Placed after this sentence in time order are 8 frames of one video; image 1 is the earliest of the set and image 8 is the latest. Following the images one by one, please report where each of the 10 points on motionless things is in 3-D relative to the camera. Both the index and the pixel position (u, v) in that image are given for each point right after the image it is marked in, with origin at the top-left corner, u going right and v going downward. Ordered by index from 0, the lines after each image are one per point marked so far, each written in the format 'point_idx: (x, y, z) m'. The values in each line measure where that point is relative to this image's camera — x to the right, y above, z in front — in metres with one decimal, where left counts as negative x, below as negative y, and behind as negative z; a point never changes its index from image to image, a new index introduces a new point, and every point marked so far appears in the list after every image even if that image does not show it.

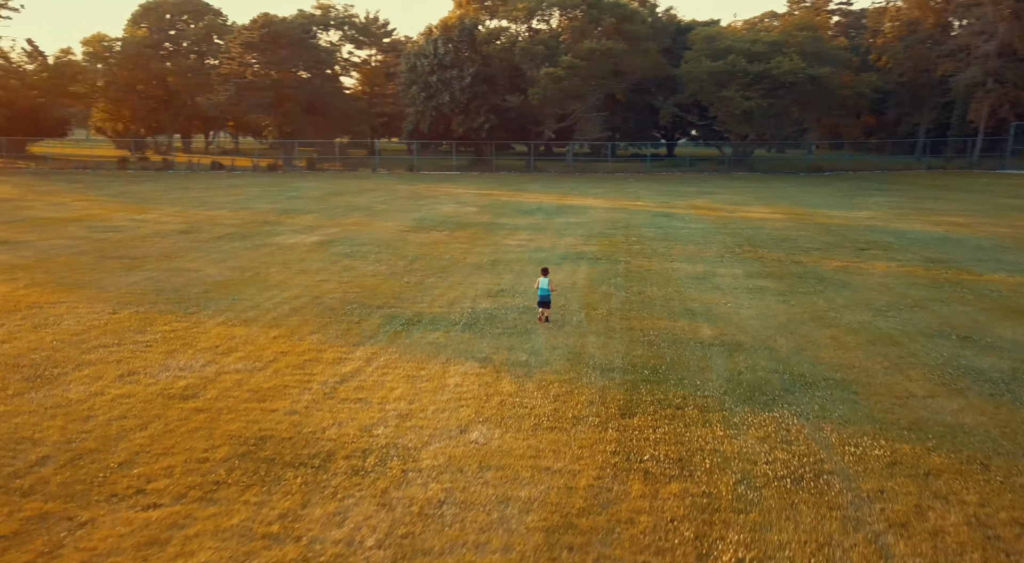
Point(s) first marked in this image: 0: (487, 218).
0: (-0.8, +1.7, +19.5) m
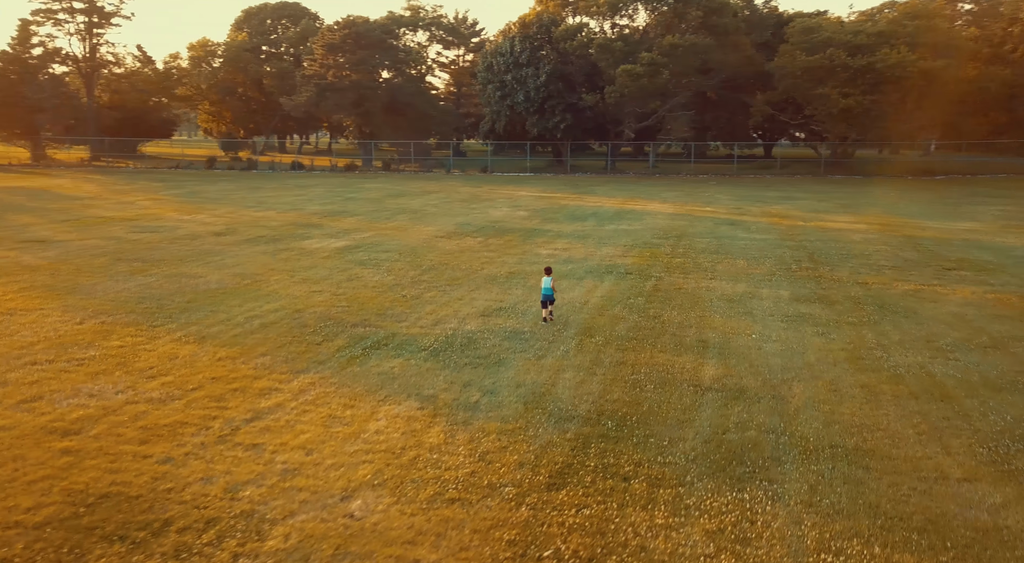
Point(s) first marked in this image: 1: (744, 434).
0: (+0.5, +1.4, +18.5) m
1: (+1.7, -1.1, +5.2) m
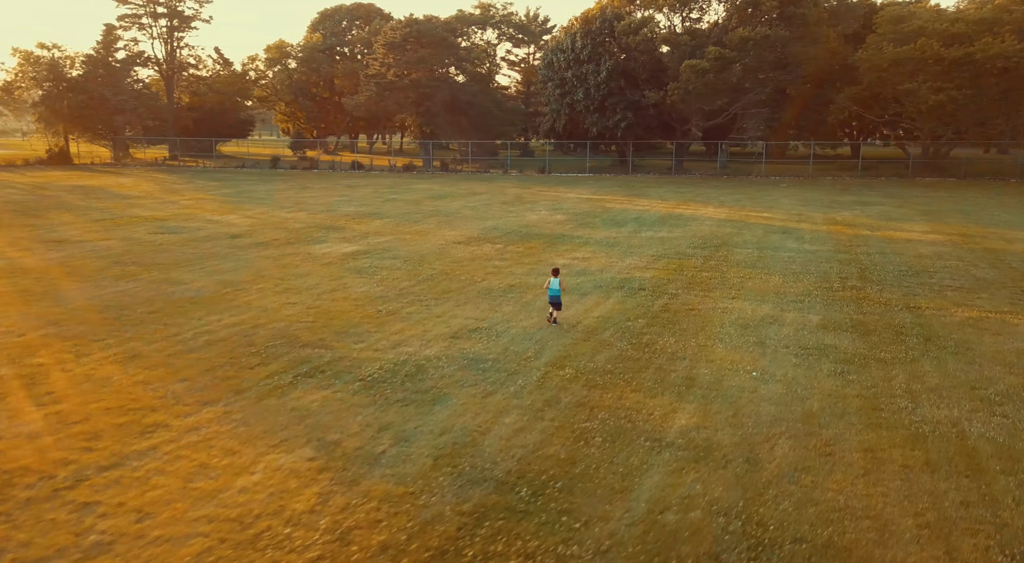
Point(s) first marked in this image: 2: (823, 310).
0: (+1.2, +1.2, +17.5) m
1: (+1.0, -1.3, +4.1) m
2: (+4.0, -0.4, +9.3) m
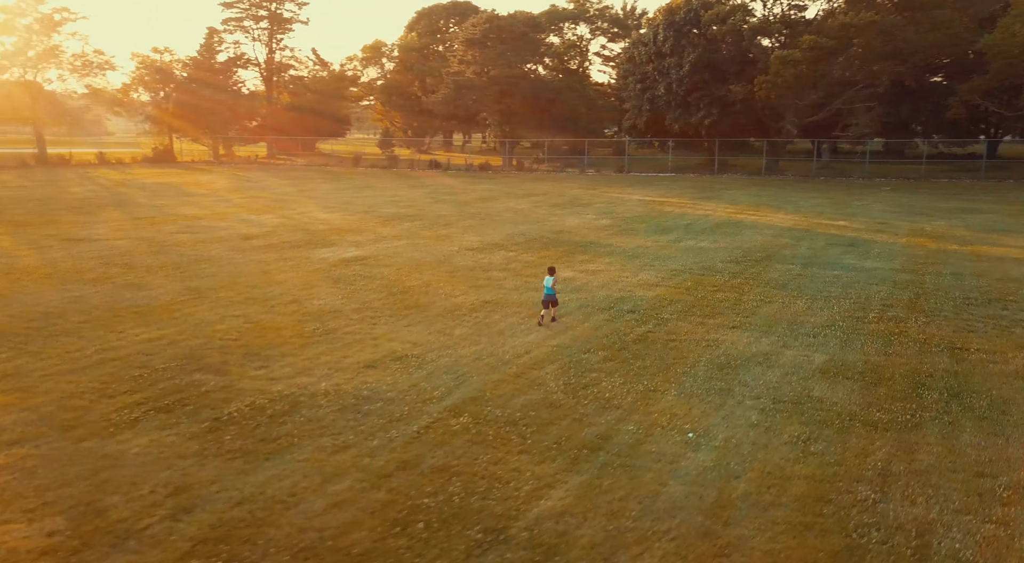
0: (+1.9, +1.0, +16.2) m
1: (-0.3, -1.6, +3.0) m
2: (+3.4, -0.7, +7.7) m
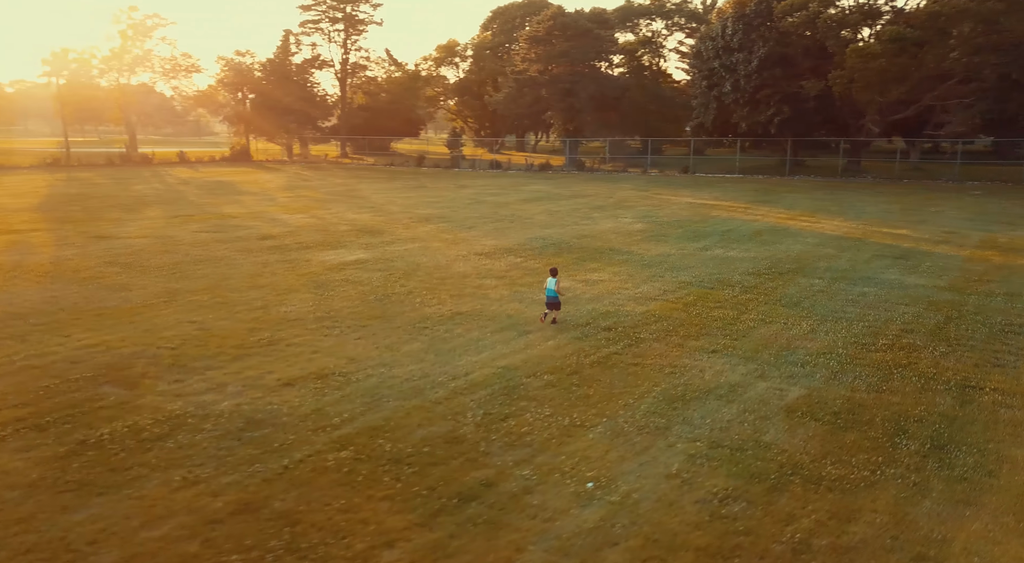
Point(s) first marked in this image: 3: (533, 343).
0: (+2.3, +0.8, +15.3) m
1: (-1.4, -1.7, +2.5) m
2: (+2.8, -0.9, +6.7) m
3: (+0.2, -0.7, +7.9) m
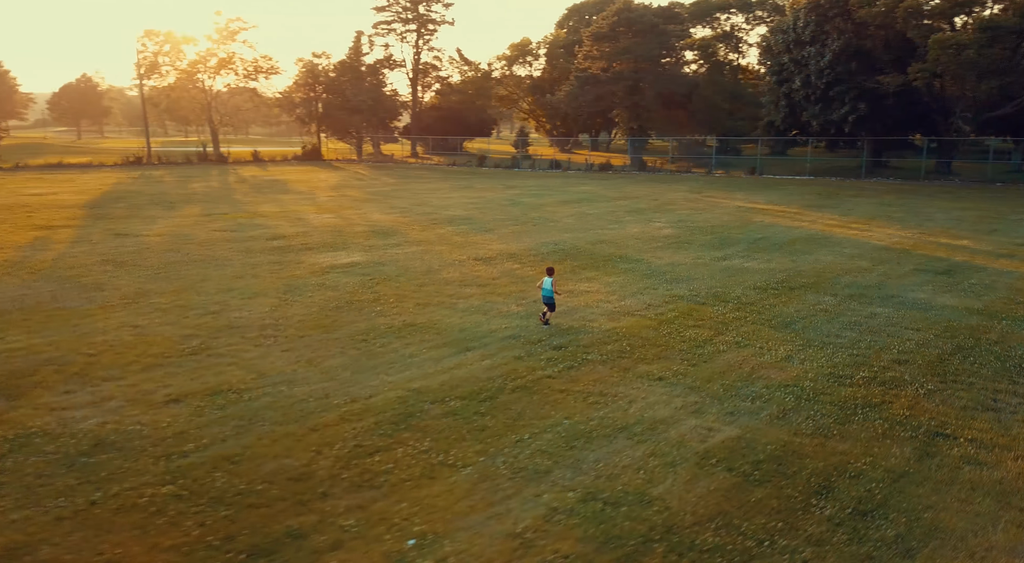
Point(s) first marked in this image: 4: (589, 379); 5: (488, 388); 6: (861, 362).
0: (+2.5, +0.6, +14.4) m
1: (-2.7, -1.8, +2.1) m
2: (+2.0, -1.1, +5.8) m
3: (-0.5, -0.8, +7.3) m
4: (+0.7, -0.9, +6.8) m
5: (-0.2, -1.0, +6.5) m
6: (+3.5, -0.8, +7.3) m
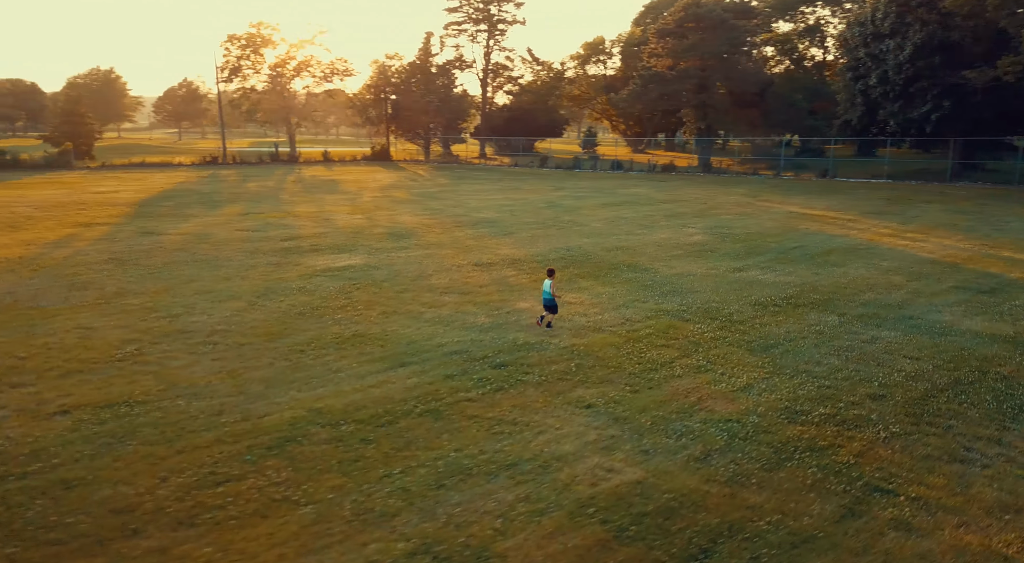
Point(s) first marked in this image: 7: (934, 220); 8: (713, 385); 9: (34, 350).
0: (+2.6, +0.4, +13.6) m
1: (-4.0, -1.9, +1.9) m
2: (+1.1, -1.3, +5.1) m
3: (-1.2, -0.9, +6.8) m
4: (0.0, -1.1, +6.3) m
5: (-1.0, -1.1, +6.1) m
6: (+2.8, -1.0, +6.4) m
7: (+11.7, +1.7, +20.0) m
8: (+1.9, -1.0, +6.7) m
9: (-4.9, -0.7, +7.4) m
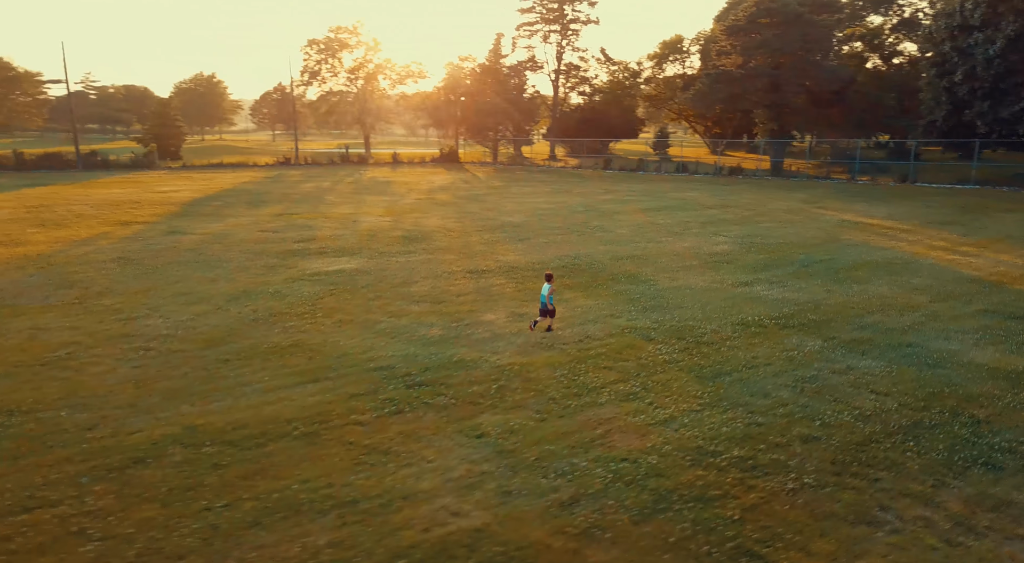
0: (+2.6, +0.2, +12.8) m
1: (-5.4, -1.9, +2.0) m
2: (0.0, -1.5, +4.6) m
3: (-2.0, -1.0, +6.5) m
4: (-0.9, -1.2, +5.8) m
5: (-1.9, -1.2, +5.7) m
6: (+1.9, -1.2, +5.6) m
7: (+12.4, +1.3, +18.1) m
8: (+1.1, -1.1, +6.1) m
9: (-5.6, -0.8, +7.5) m
